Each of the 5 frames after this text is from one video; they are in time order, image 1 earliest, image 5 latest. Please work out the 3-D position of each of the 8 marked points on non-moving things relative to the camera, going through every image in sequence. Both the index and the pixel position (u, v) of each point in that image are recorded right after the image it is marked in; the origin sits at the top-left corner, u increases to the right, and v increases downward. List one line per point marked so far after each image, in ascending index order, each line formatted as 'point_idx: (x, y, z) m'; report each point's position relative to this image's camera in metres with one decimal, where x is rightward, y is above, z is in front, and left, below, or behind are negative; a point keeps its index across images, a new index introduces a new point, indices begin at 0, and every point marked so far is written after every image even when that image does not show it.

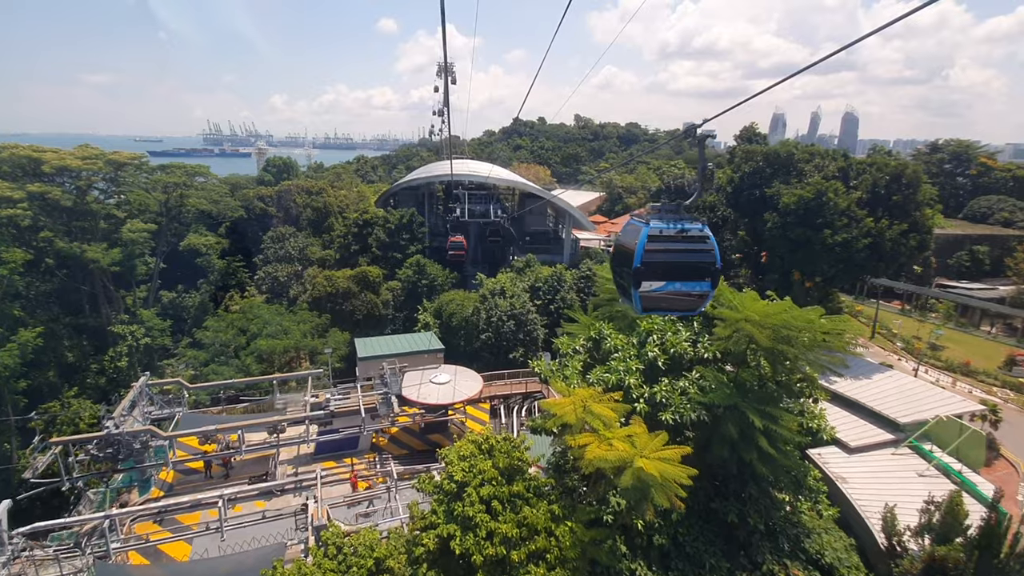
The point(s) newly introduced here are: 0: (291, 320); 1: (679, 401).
0: (-8.3, -1.2, +19.4) m
1: (+2.6, -1.8, +8.1) m
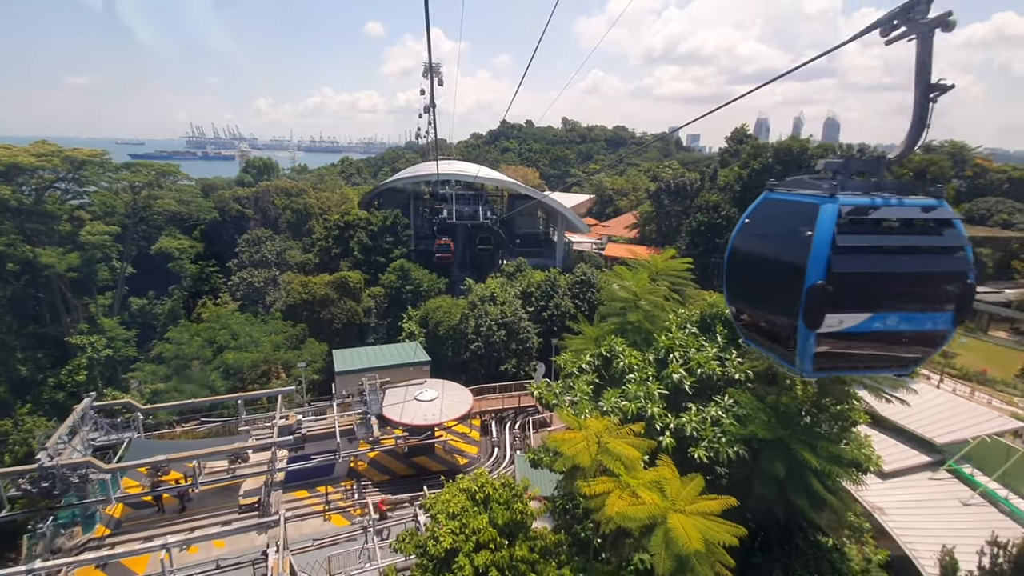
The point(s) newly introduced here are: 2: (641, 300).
0: (-8.6, -1.5, +17.8) m
1: (+2.6, -1.9, +6.8) m
2: (+2.3, -0.2, +9.4) m
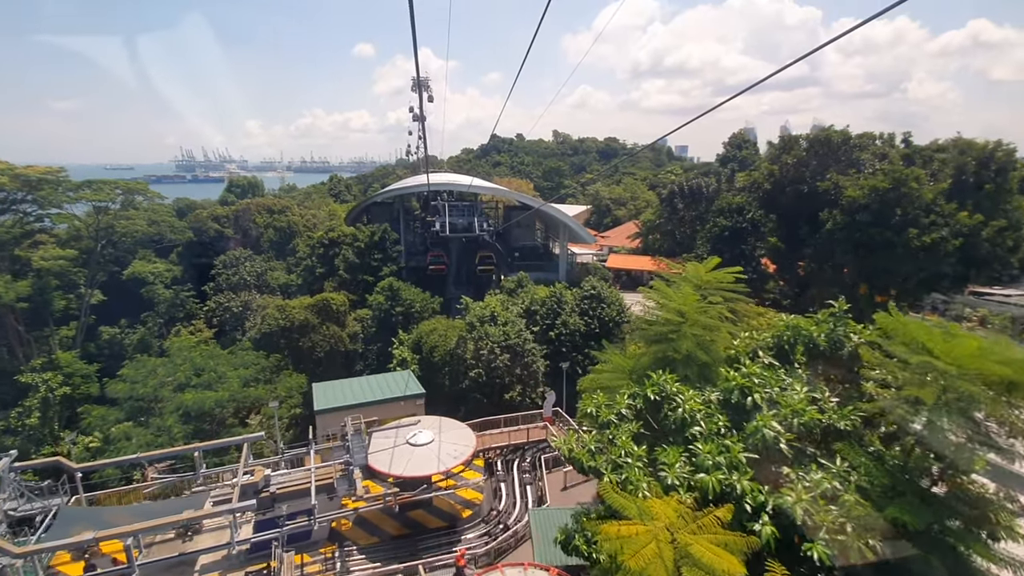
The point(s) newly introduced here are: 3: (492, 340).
0: (-8.4, -2.3, +15.6) m
1: (+2.9, -2.1, +4.7) m
2: (+2.5, -0.5, +7.3) m
3: (-0.7, -1.7, +16.8) m
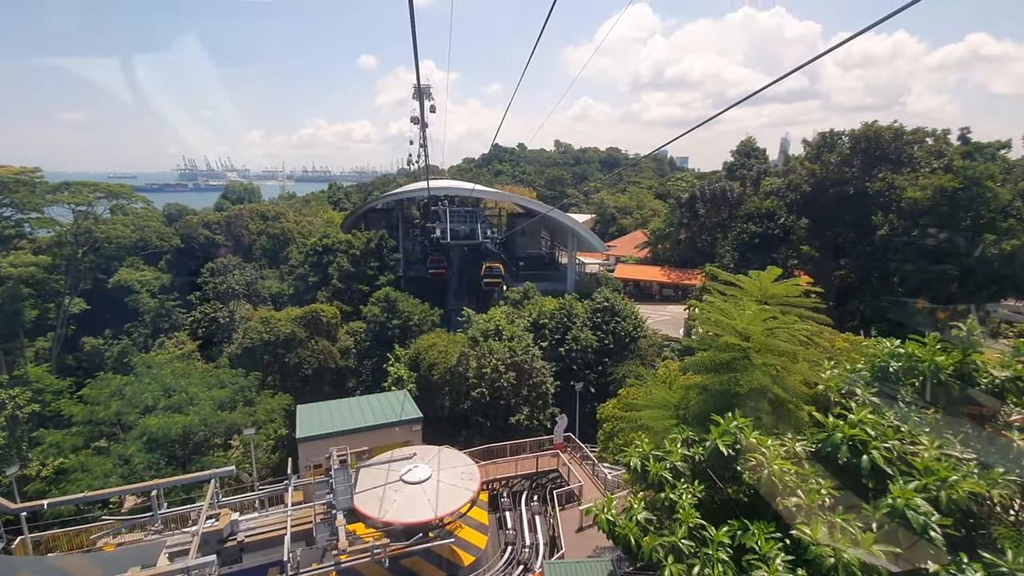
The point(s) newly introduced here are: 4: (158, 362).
0: (-8.2, -2.6, +14.0) m
1: (+3.1, -2.2, +3.1) m
2: (+2.7, -0.6, +5.7) m
3: (-0.4, -2.0, +15.2) m
4: (-10.2, -2.2, +15.0) m
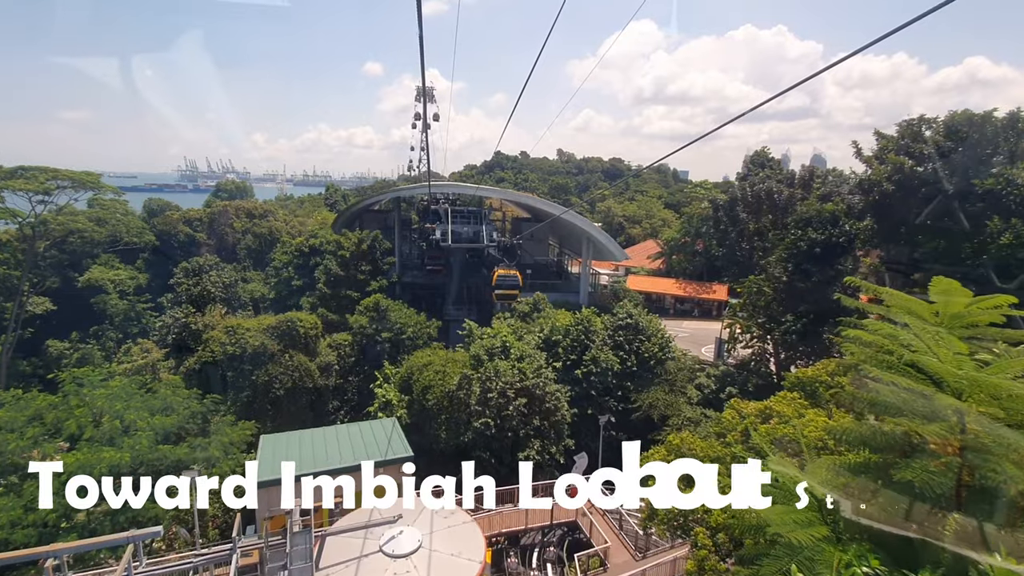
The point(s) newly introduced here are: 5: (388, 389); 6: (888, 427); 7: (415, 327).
0: (-8.0, -2.6, +11.5) m
1: (+3.4, -2.4, +0.6) m
2: (+3.1, -0.8, +3.3) m
3: (-0.2, -2.3, +12.8) m
4: (-9.9, -2.2, +12.5) m
5: (-3.4, -2.7, +14.3) m
6: (+2.7, -1.0, +3.6) m
7: (-3.0, -1.2, +16.0) m
